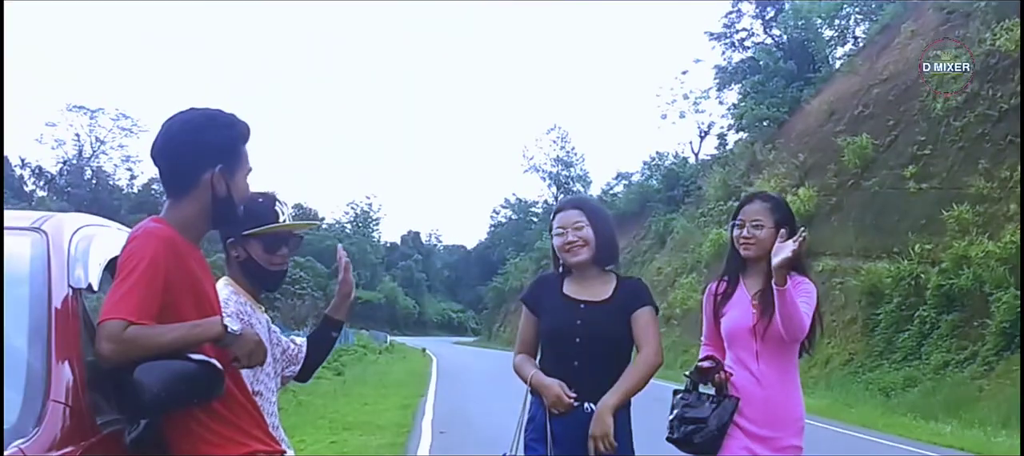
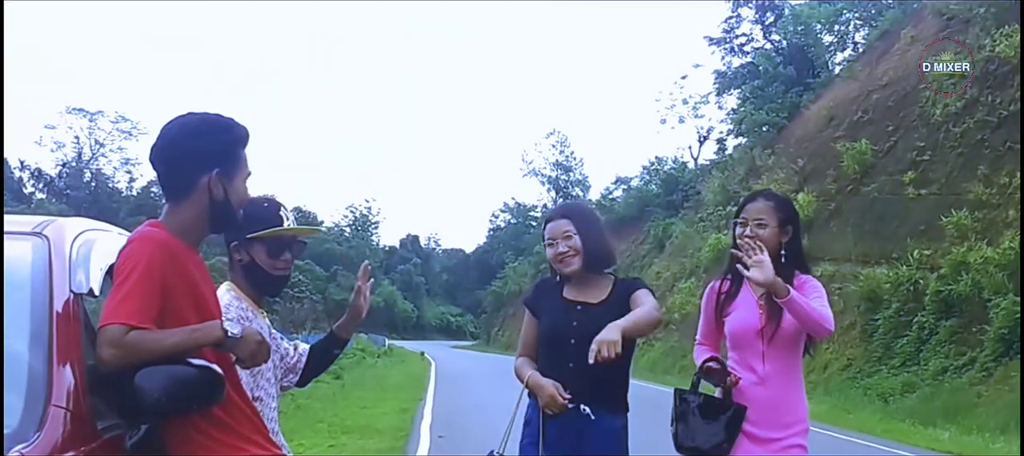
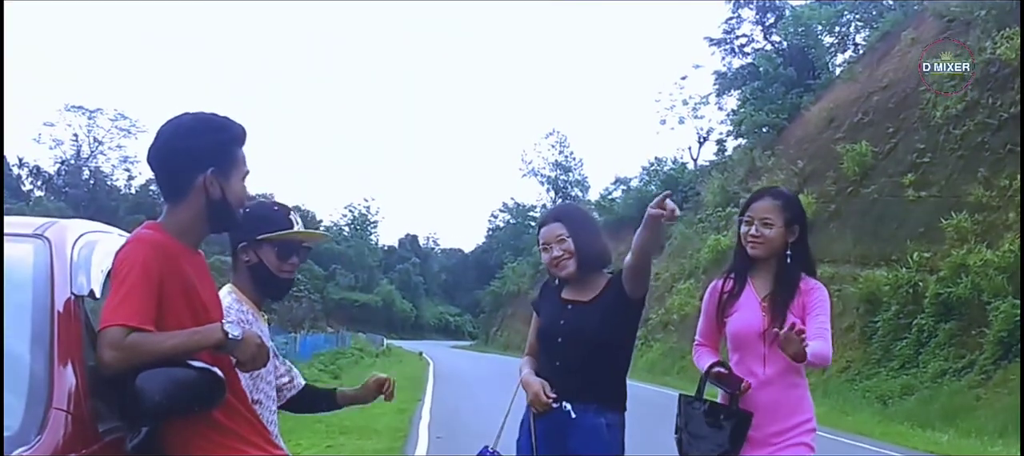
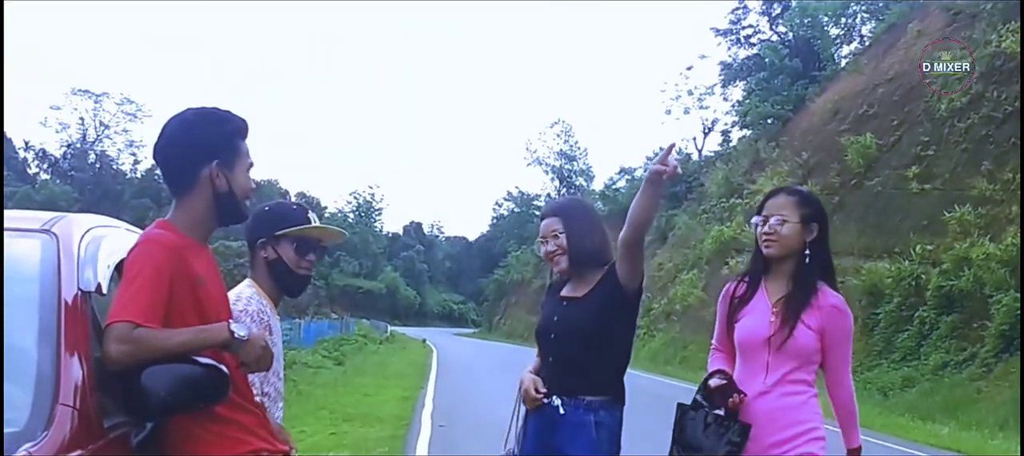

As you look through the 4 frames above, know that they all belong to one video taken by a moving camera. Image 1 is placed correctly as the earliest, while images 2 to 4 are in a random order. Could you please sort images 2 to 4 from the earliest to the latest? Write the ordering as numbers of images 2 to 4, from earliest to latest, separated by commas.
2, 3, 4
